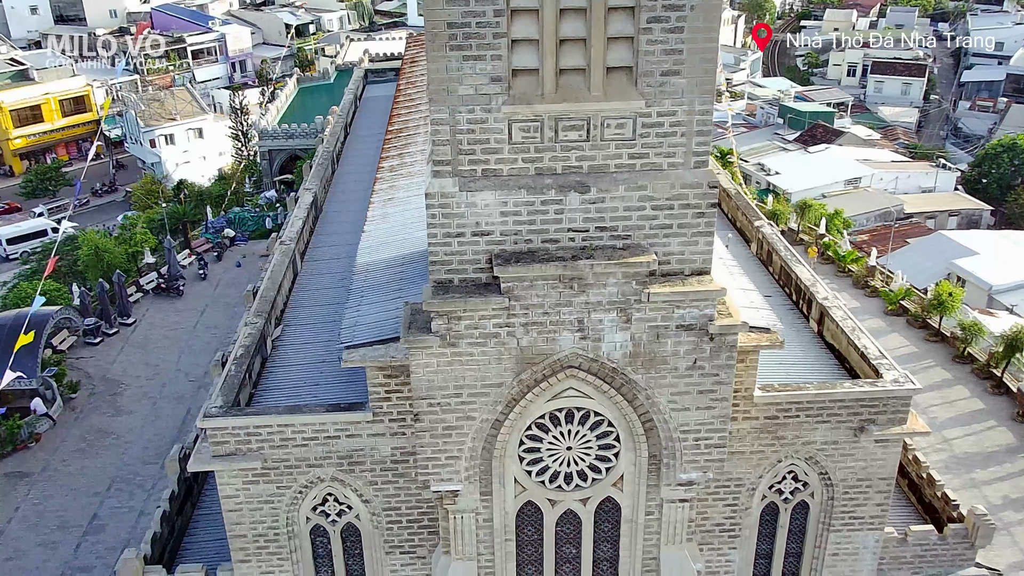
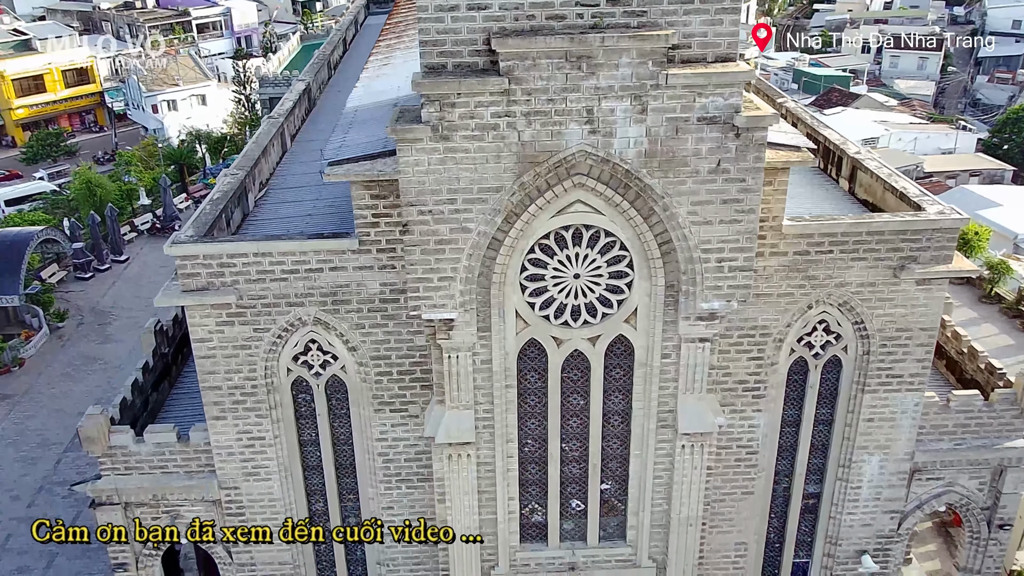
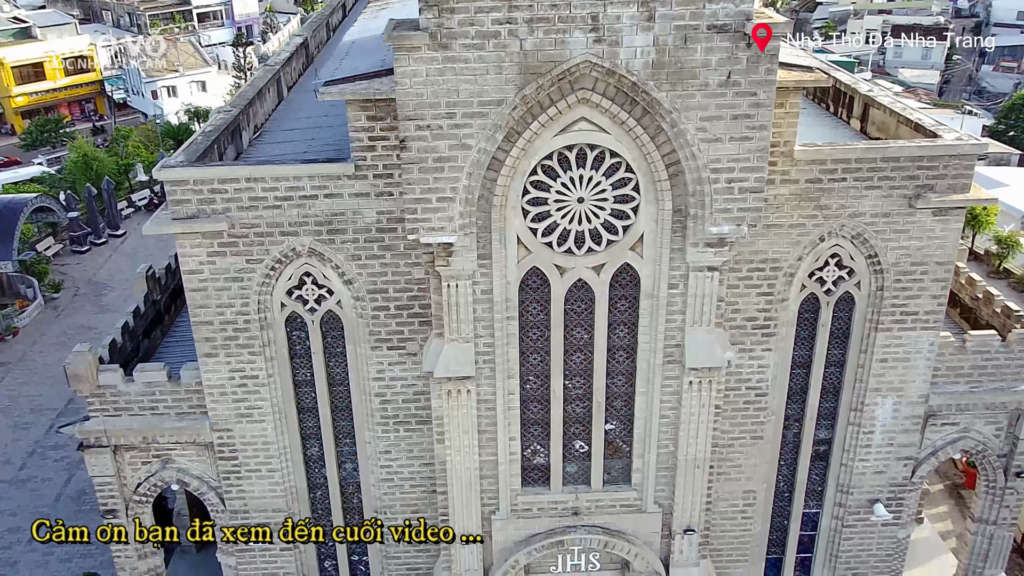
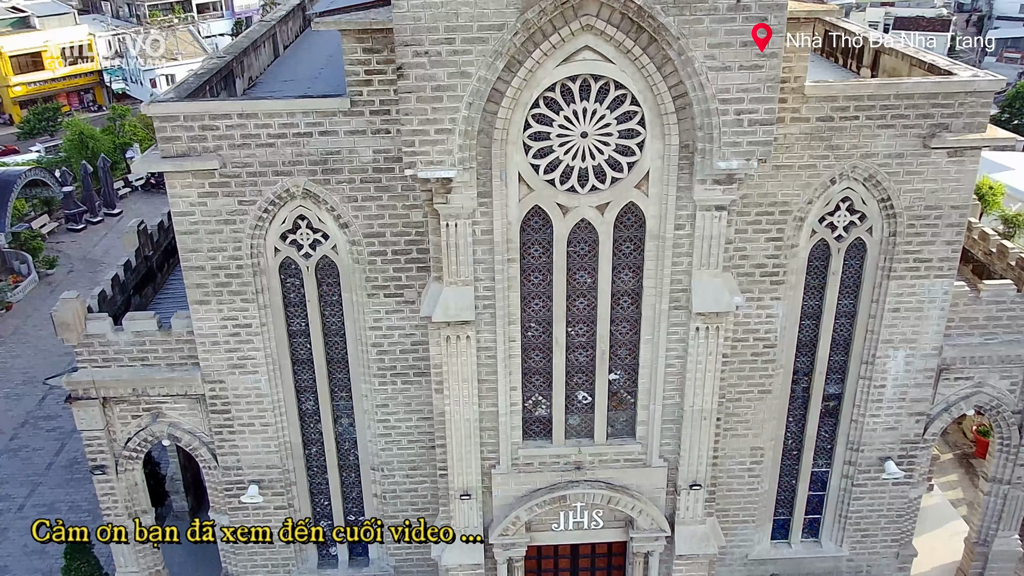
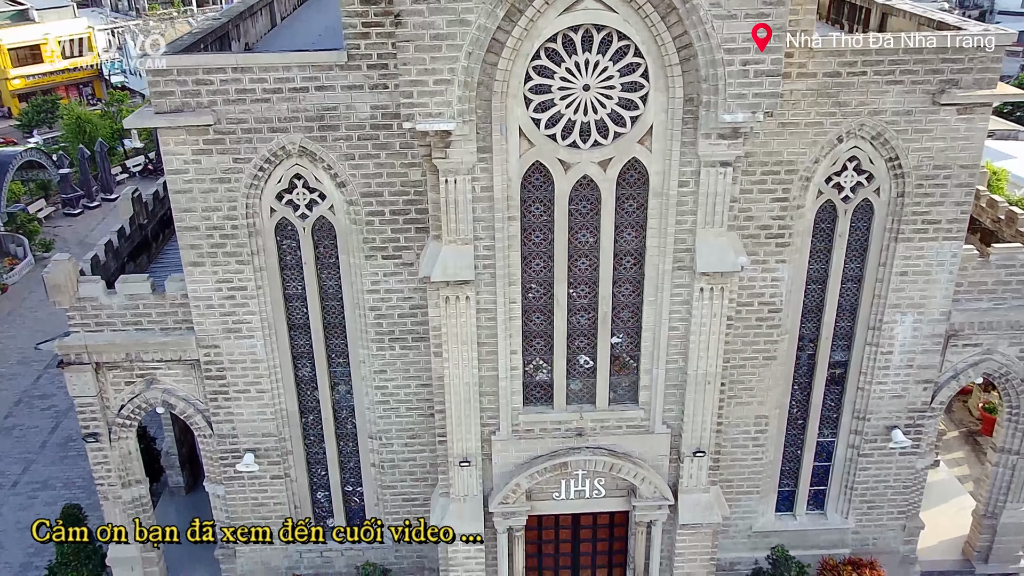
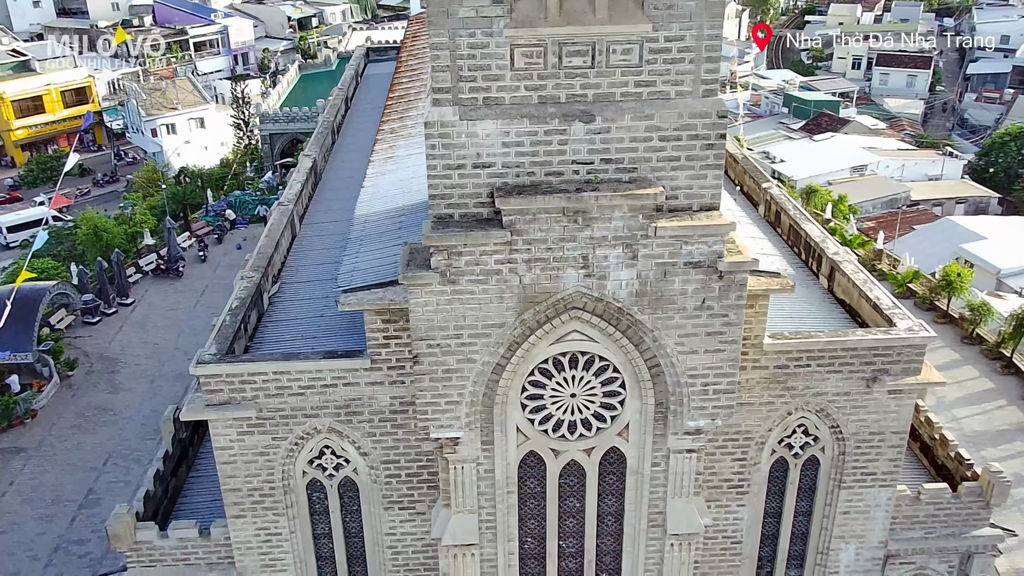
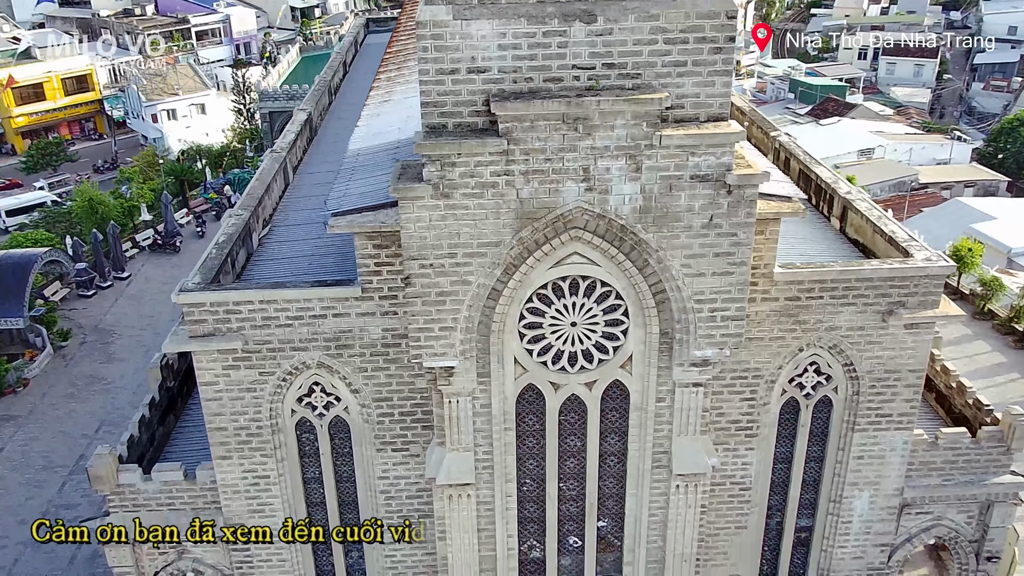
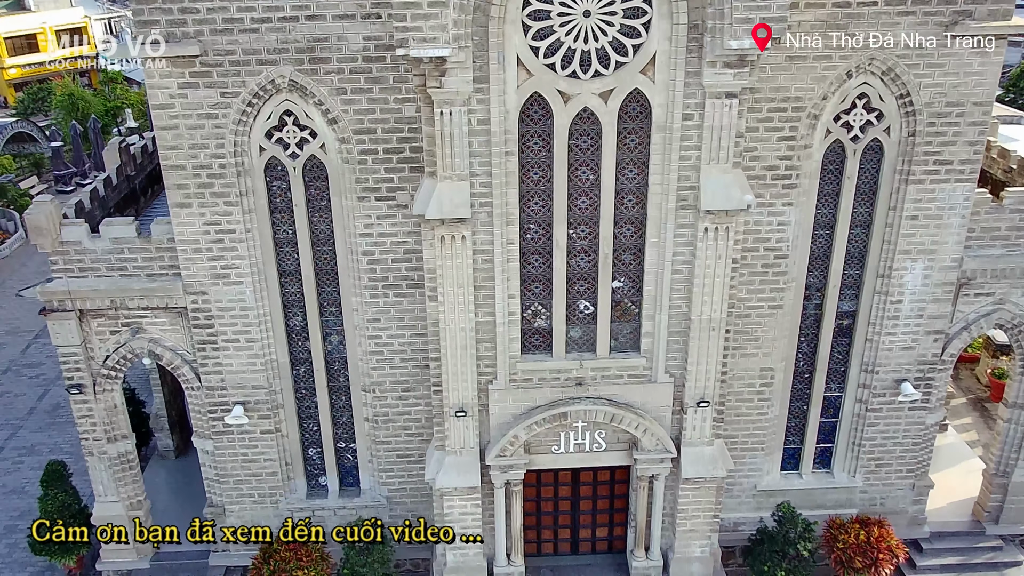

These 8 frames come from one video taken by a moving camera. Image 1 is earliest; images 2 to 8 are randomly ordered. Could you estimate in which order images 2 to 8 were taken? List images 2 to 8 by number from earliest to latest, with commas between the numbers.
6, 7, 2, 3, 4, 5, 8
